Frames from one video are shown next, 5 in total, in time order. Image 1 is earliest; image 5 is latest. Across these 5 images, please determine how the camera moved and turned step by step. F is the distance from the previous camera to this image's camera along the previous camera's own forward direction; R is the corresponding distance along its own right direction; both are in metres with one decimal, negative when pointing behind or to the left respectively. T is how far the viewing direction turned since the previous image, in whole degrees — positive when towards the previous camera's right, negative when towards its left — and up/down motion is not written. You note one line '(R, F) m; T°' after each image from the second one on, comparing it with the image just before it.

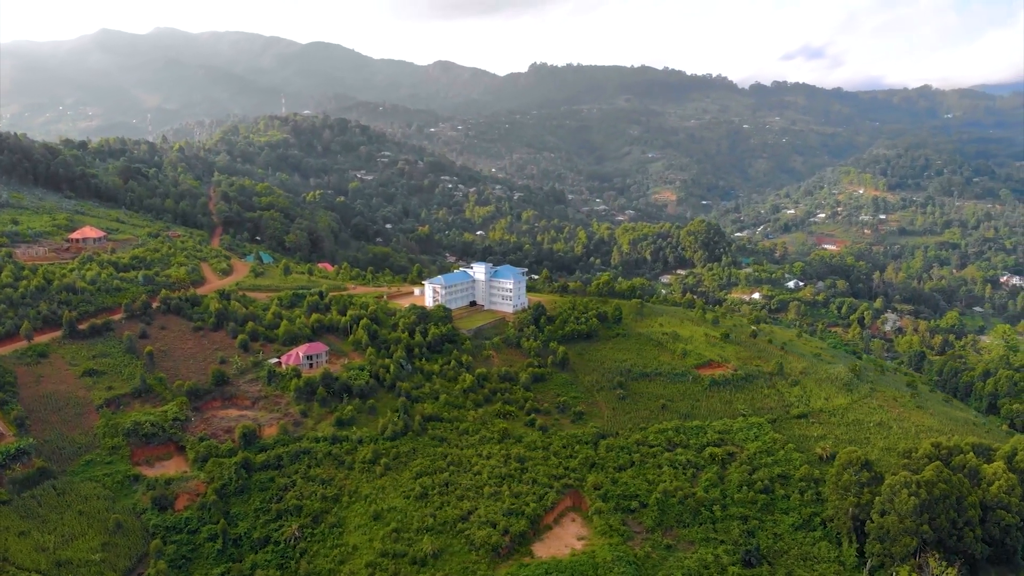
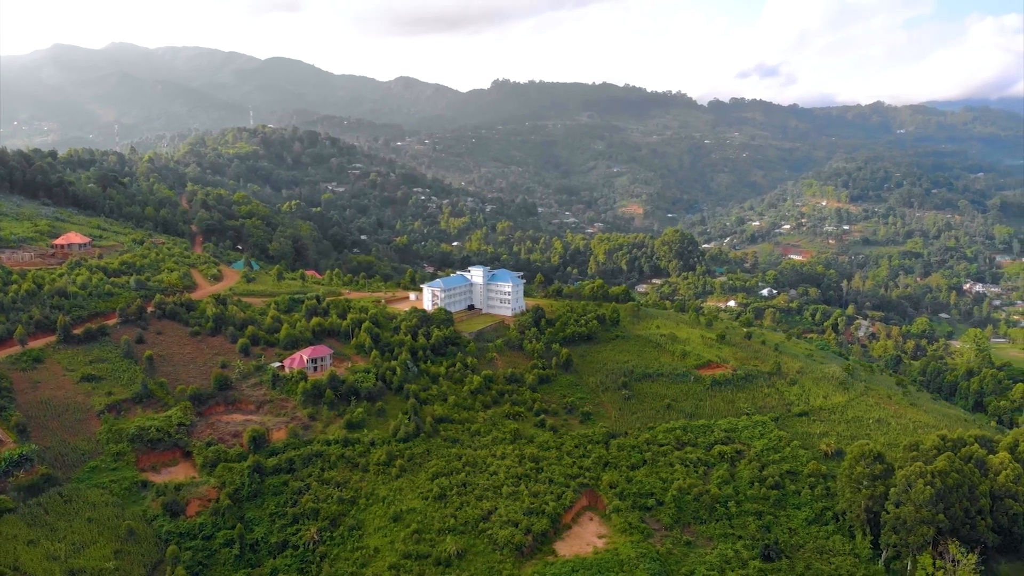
(-1.5, +0.2) m; +2°
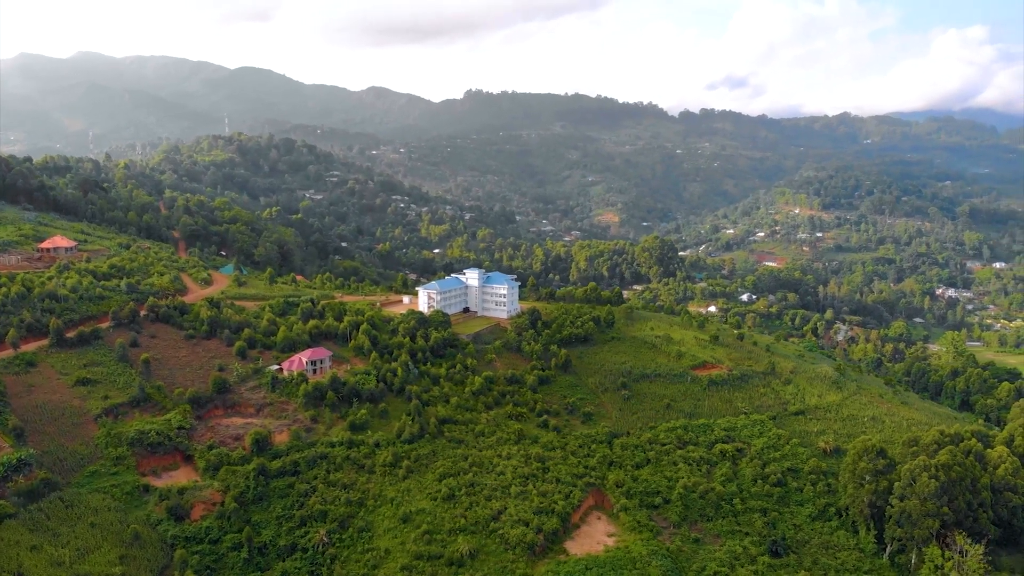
(-0.9, +0.1) m; +2°
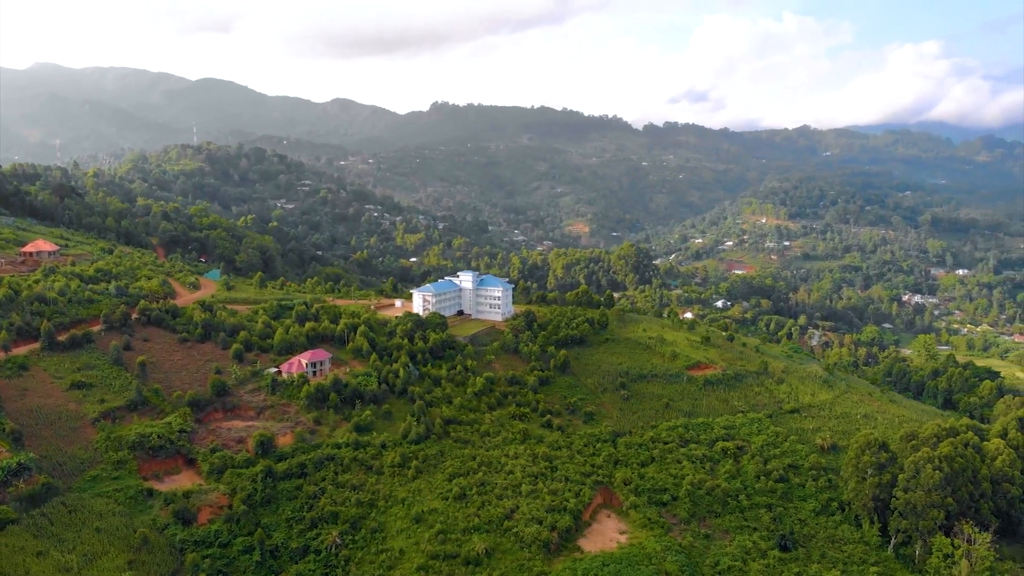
(-1.2, +0.1) m; +2°
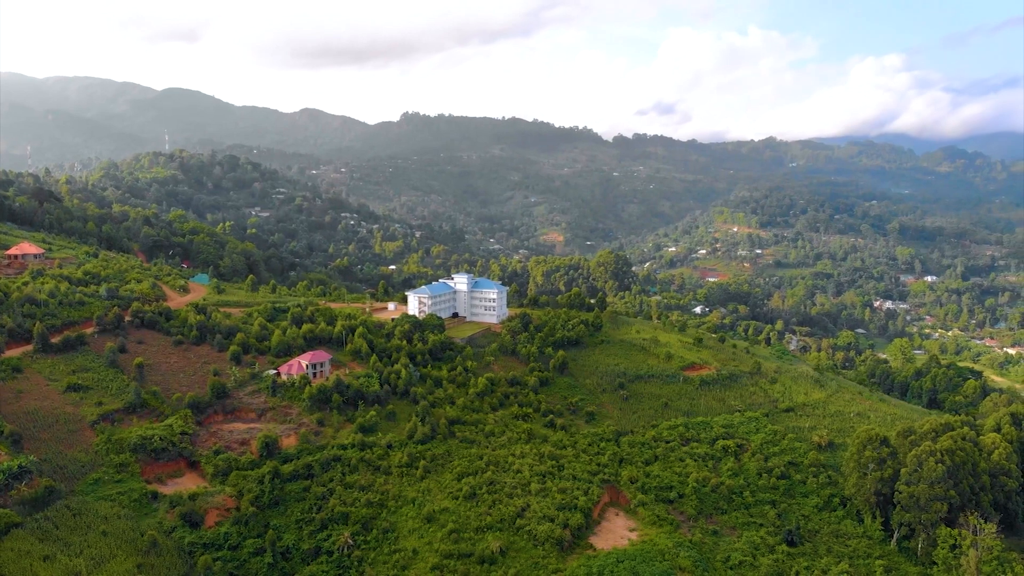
(-1.0, +0.1) m; +2°
